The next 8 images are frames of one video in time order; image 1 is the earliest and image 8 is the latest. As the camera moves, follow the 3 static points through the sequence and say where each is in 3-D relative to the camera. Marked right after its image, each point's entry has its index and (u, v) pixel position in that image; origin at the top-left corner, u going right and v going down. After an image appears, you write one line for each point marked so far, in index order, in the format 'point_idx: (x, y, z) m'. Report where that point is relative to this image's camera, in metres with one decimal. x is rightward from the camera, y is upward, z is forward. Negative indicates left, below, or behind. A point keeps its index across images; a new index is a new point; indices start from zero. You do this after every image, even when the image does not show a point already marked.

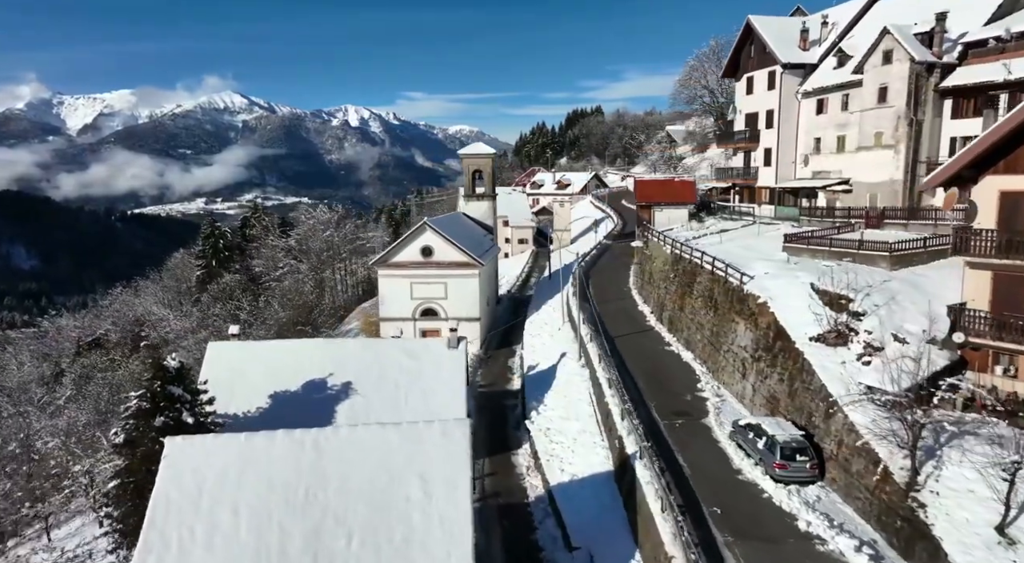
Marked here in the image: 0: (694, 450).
0: (+4.8, -4.5, +16.1) m
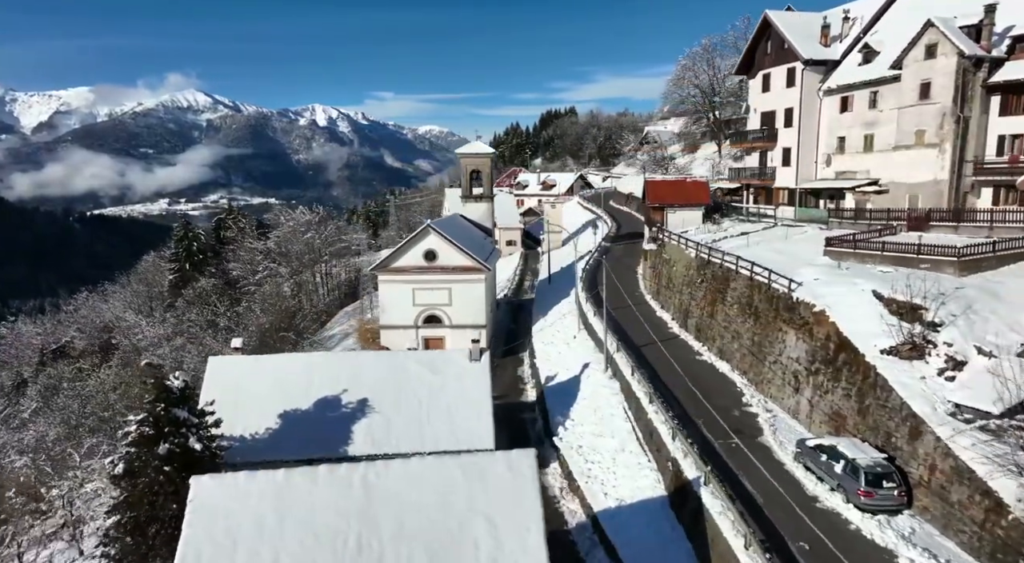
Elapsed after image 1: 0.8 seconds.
0: (+6.1, -4.7, +14.8) m
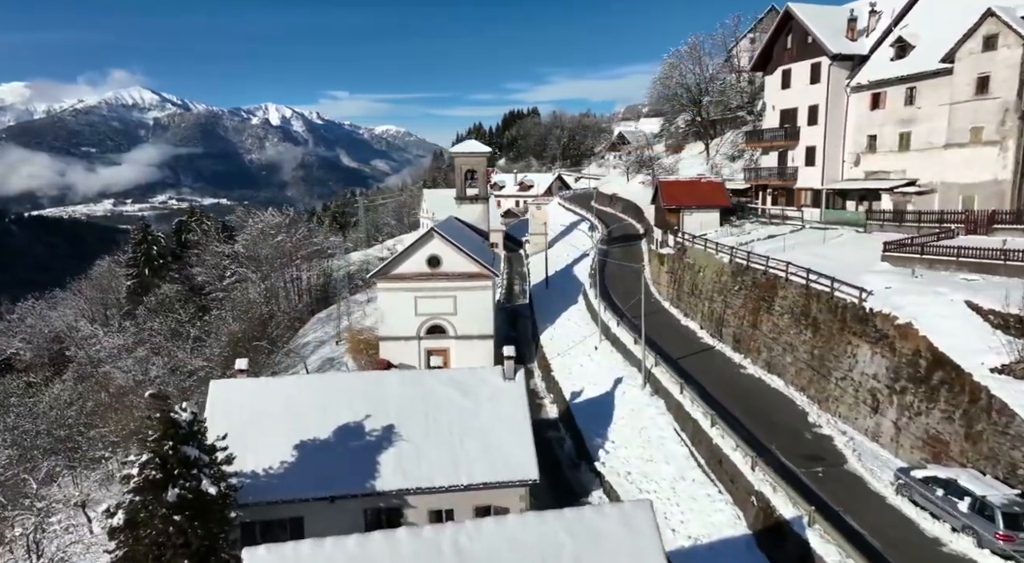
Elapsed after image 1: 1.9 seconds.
0: (+7.6, -5.0, +13.2) m
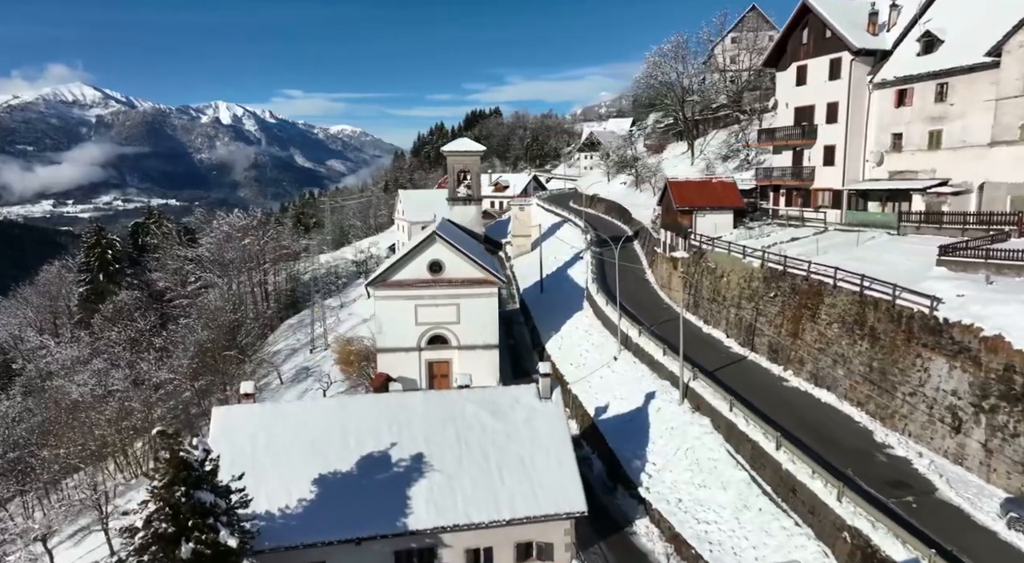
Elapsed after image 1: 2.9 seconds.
0: (+9.1, -5.2, +11.8) m
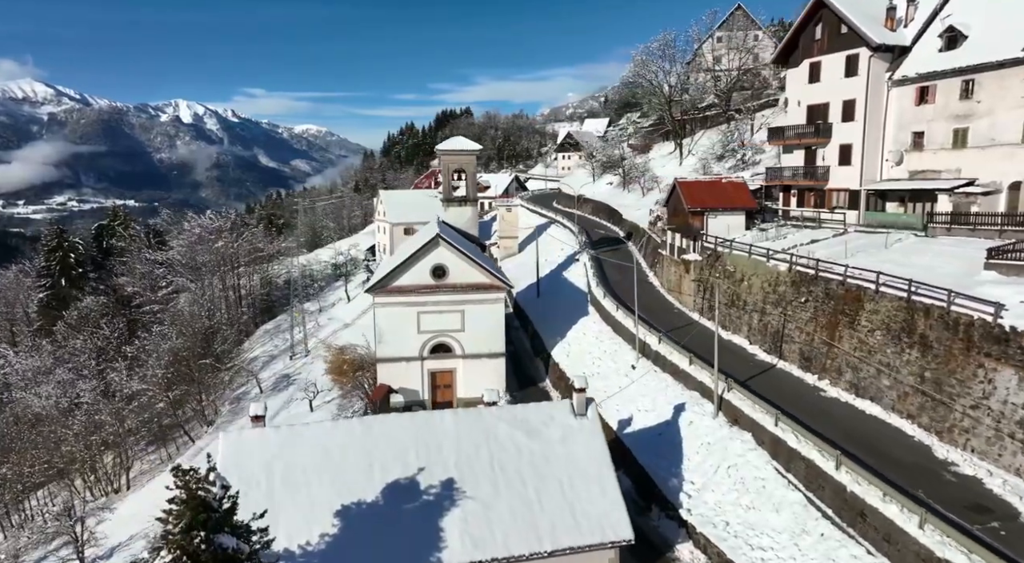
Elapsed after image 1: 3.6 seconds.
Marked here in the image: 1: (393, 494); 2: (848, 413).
0: (+10.2, -5.3, +10.8) m
1: (-2.8, -5.1, +14.1) m
2: (+9.9, -3.8, +17.7) m
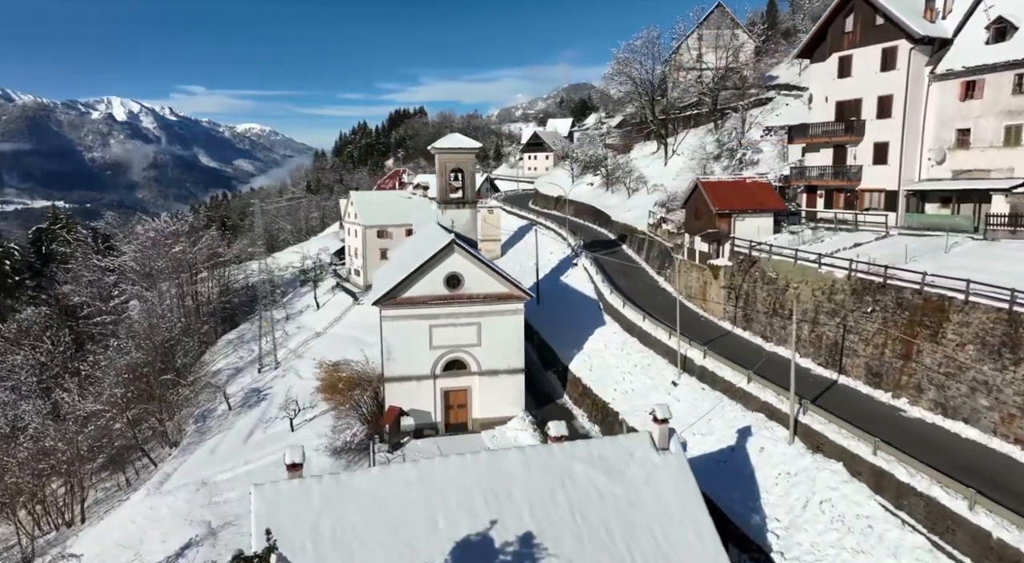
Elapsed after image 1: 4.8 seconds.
0: (+12.3, -5.6, +9.2) m
1: (-0.9, -5.5, +11.6) m
2: (+11.4, -4.1, +16.1) m
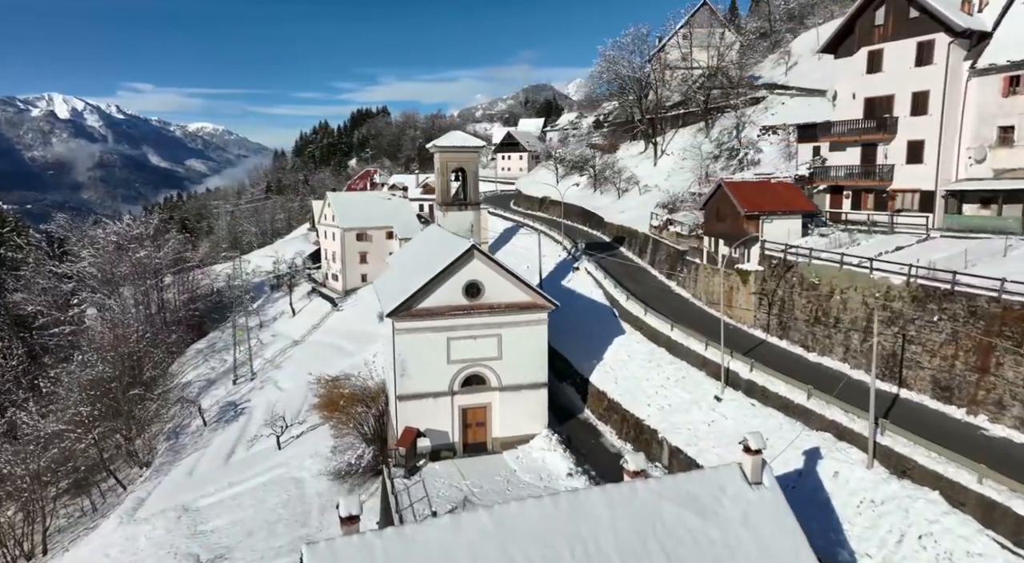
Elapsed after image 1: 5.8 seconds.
0: (+14.1, -5.8, +8.0) m
1: (+0.8, -5.8, +9.6) m
2: (+12.9, -4.3, +14.8) m
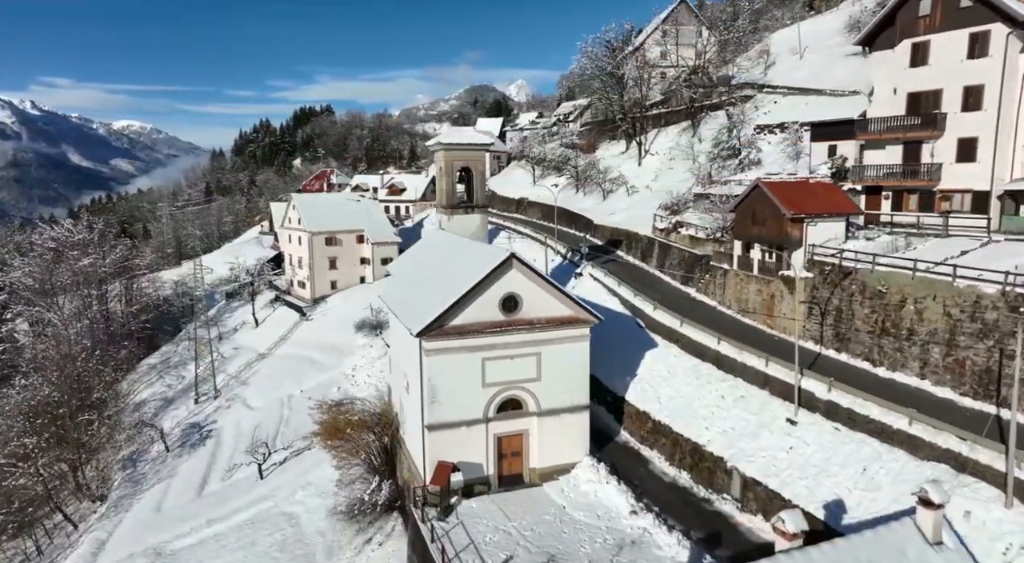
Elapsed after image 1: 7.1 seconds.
0: (+16.8, -6.0, +6.6) m
1: (+3.4, -6.2, +7.2) m
2: (+15.0, -4.5, +13.3) m
